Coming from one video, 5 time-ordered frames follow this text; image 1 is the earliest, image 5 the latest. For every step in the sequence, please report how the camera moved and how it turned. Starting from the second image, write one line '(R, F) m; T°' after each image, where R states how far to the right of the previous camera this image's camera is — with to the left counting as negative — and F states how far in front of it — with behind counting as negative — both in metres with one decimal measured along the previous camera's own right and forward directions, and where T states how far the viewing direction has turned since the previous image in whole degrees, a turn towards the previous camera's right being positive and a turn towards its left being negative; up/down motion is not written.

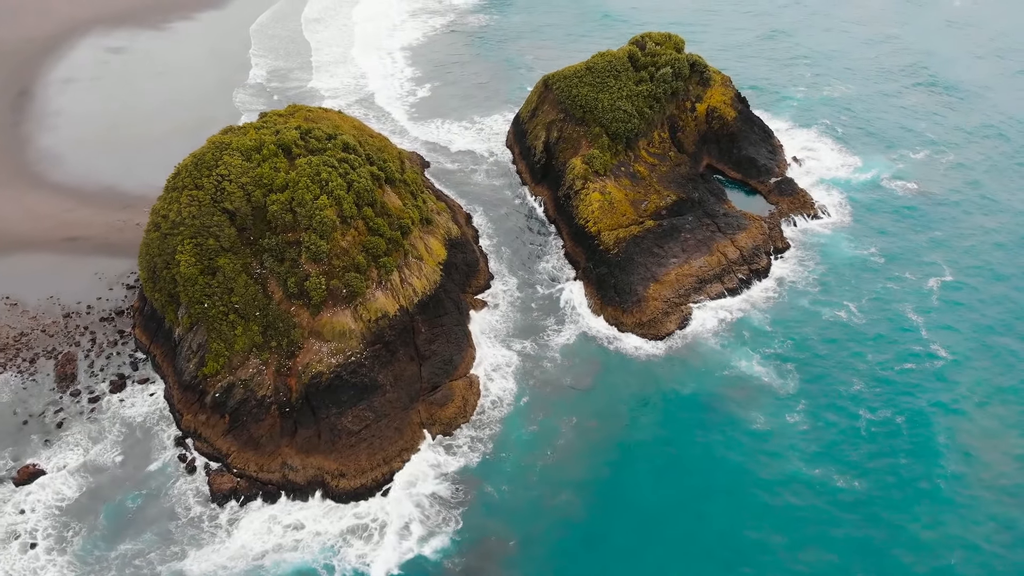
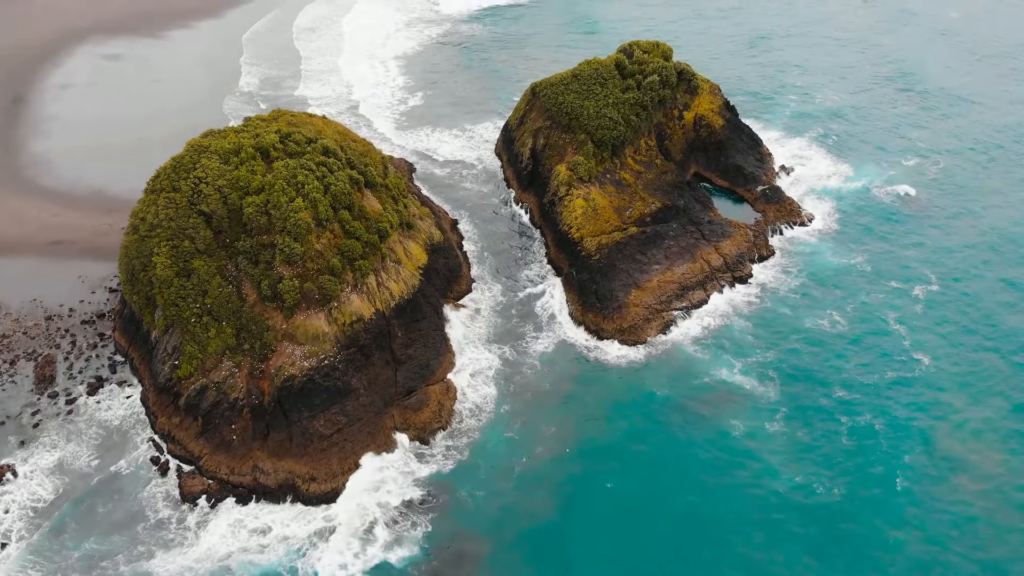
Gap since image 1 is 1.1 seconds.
(+1.5, 0.0) m; 0°
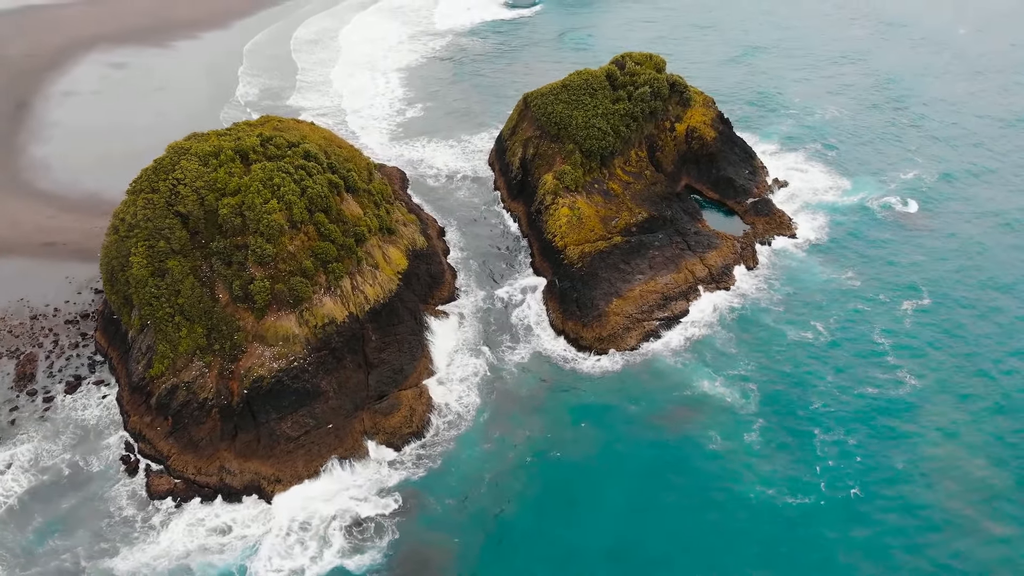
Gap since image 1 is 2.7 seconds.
(+2.0, +0.1) m; -1°
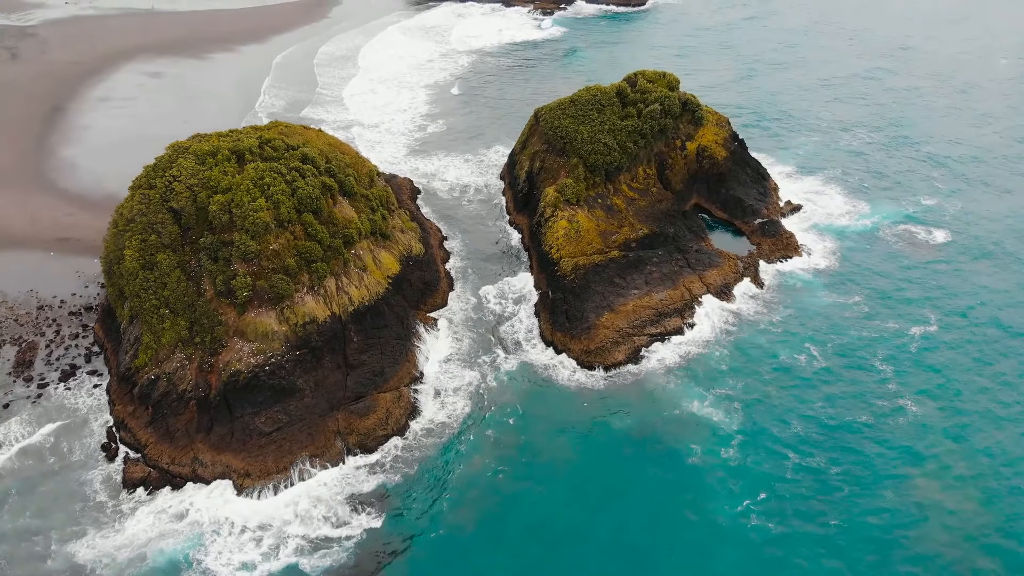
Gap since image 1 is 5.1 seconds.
(+2.7, +0.2) m; -3°
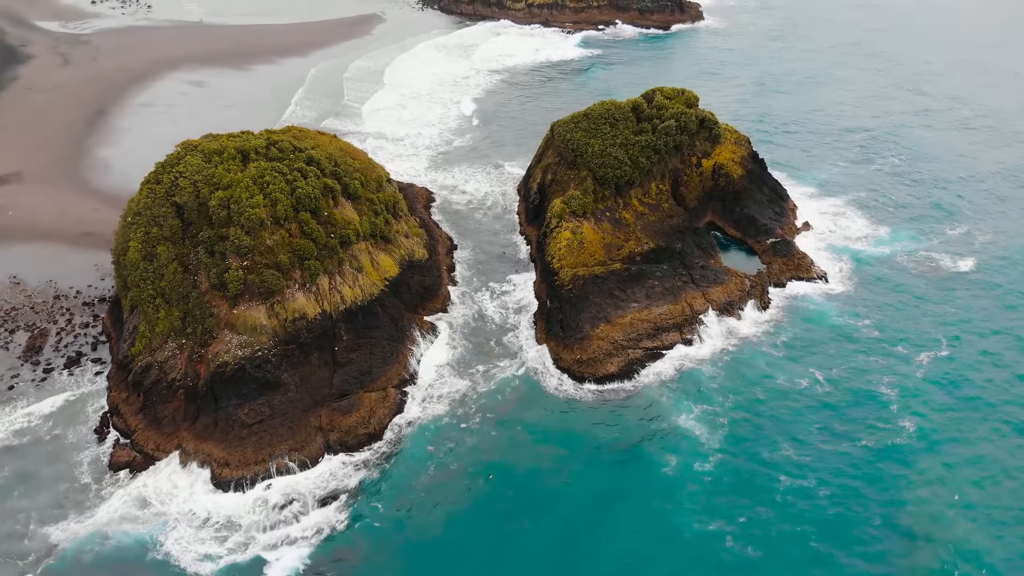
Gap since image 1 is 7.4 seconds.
(+2.6, +0.2) m; -3°
